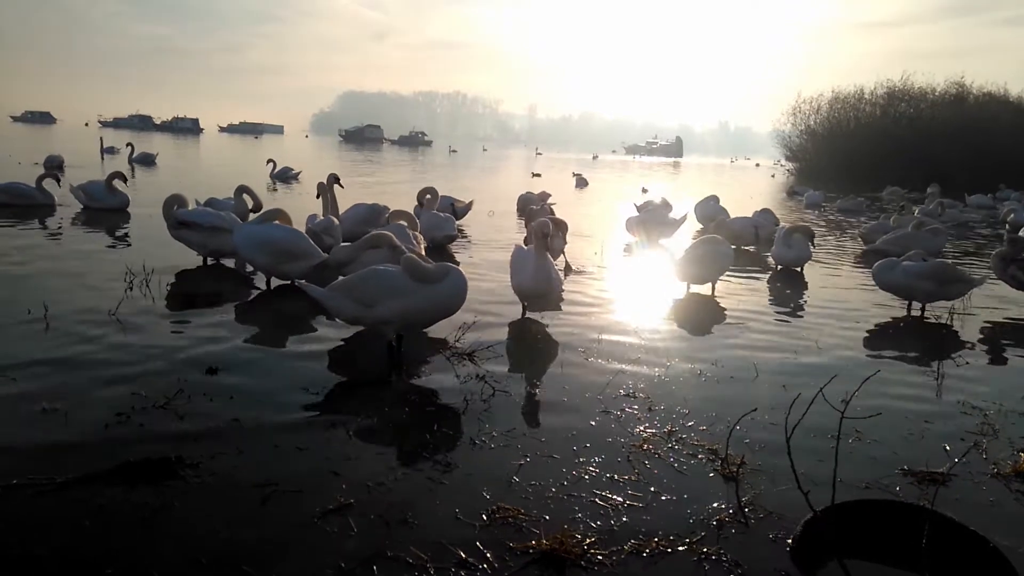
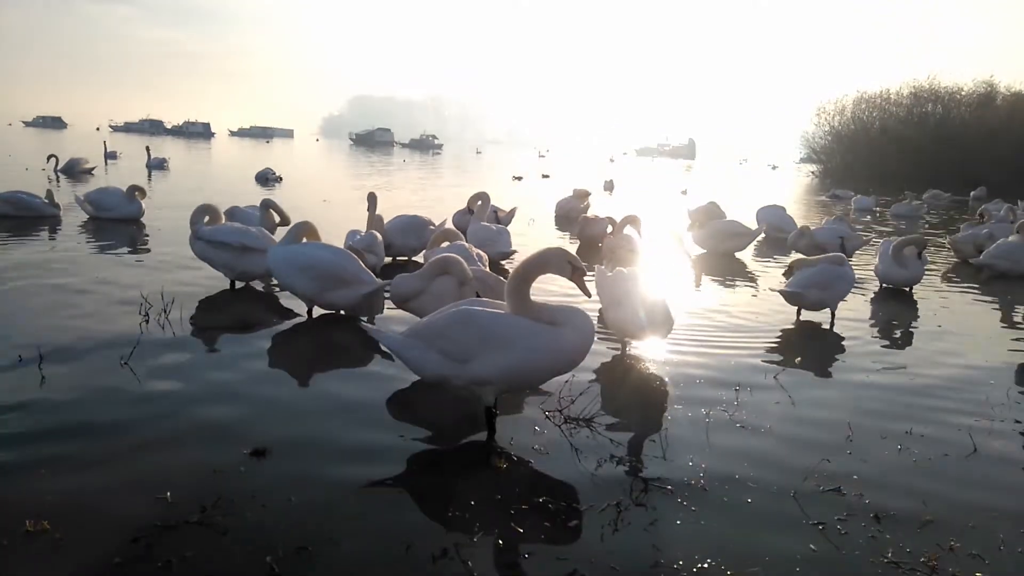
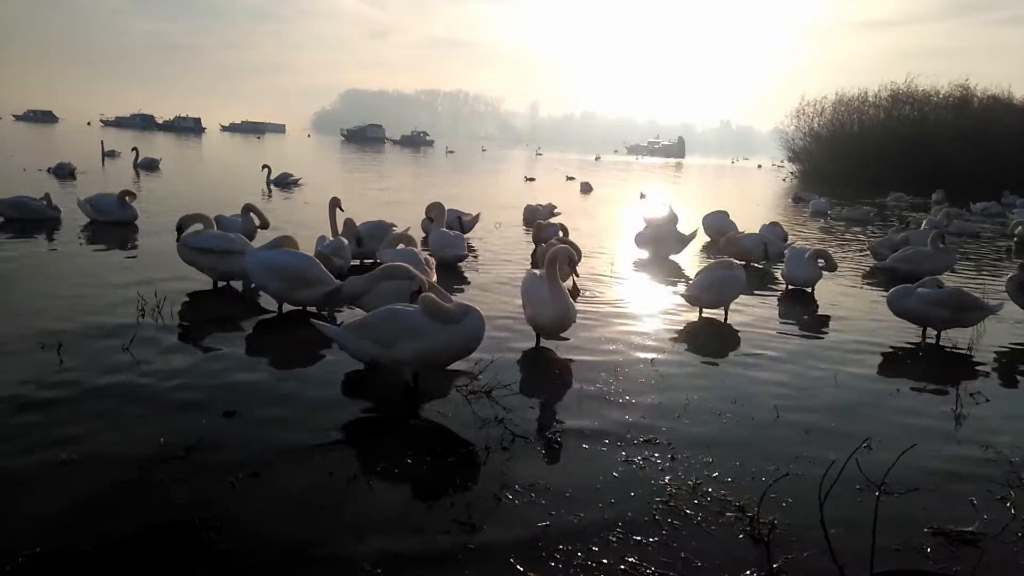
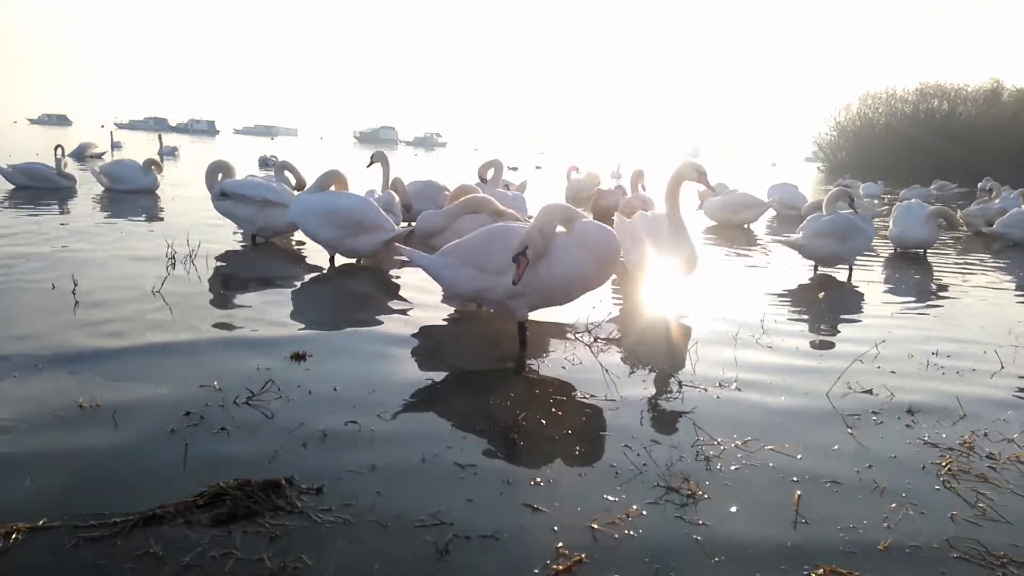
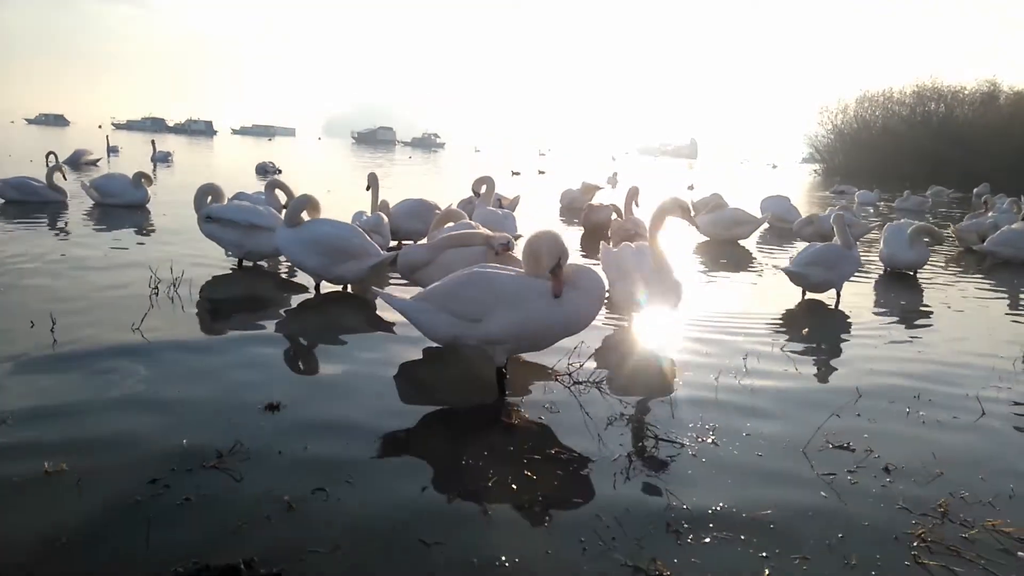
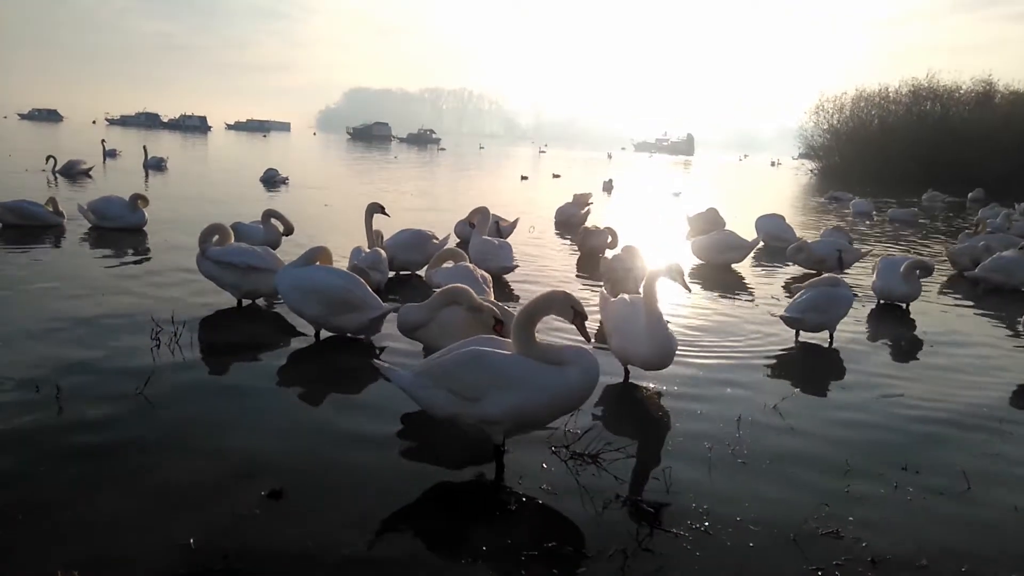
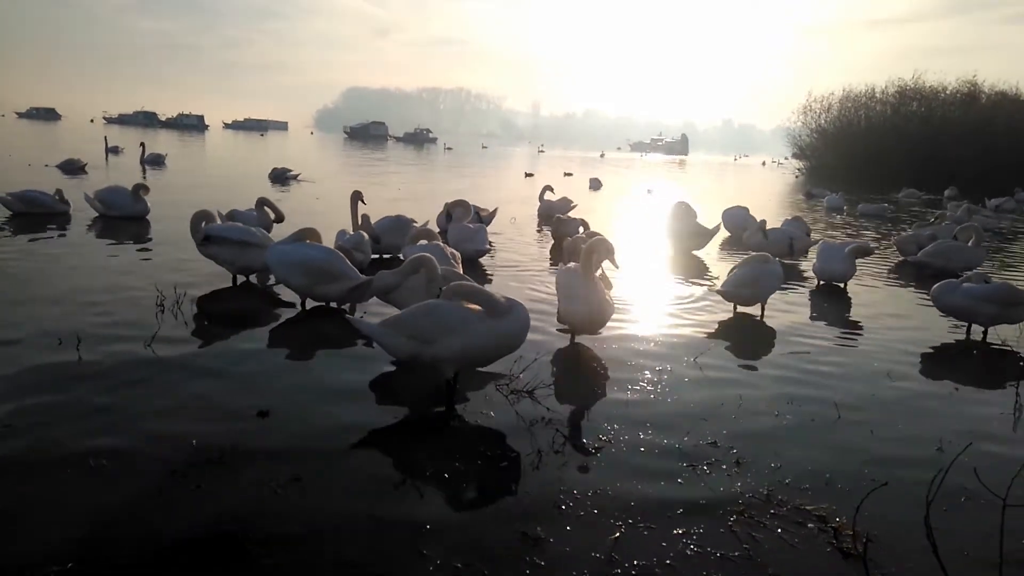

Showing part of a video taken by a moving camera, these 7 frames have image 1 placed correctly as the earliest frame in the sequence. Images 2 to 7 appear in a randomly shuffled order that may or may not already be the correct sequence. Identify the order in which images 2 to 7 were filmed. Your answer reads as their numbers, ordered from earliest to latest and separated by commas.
3, 7, 6, 2, 5, 4
